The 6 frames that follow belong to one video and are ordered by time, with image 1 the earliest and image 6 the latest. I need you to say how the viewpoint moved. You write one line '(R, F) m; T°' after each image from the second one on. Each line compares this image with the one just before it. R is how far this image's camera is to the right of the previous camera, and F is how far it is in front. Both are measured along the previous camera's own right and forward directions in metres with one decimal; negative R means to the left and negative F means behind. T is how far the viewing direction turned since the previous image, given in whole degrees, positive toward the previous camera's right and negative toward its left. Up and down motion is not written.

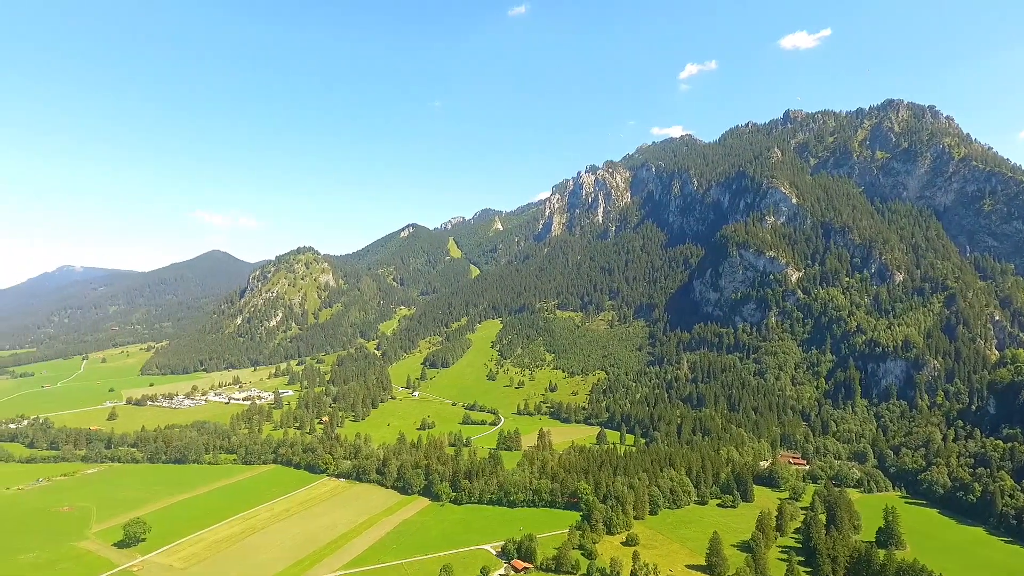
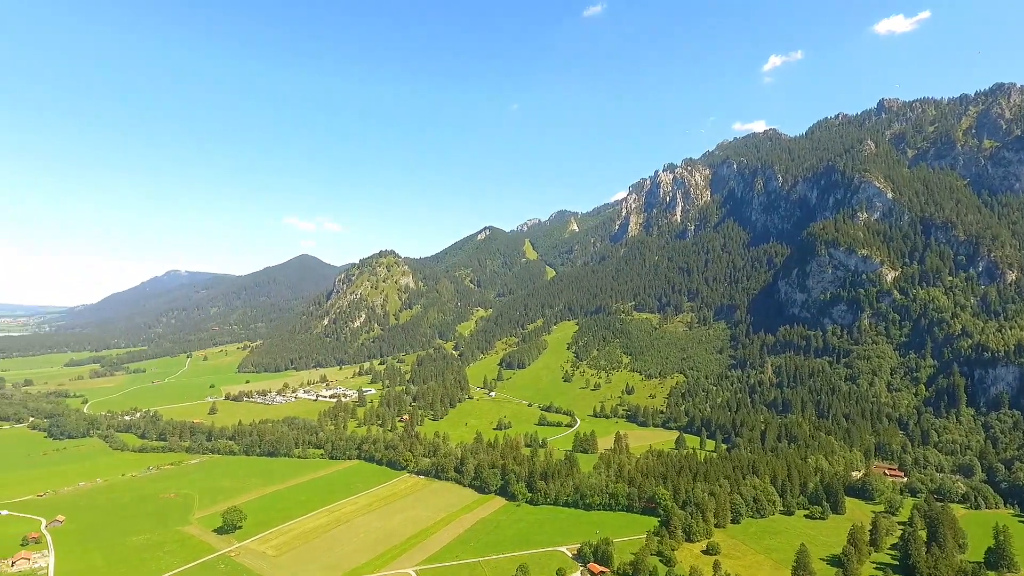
(-0.3, -1.0) m; -7°
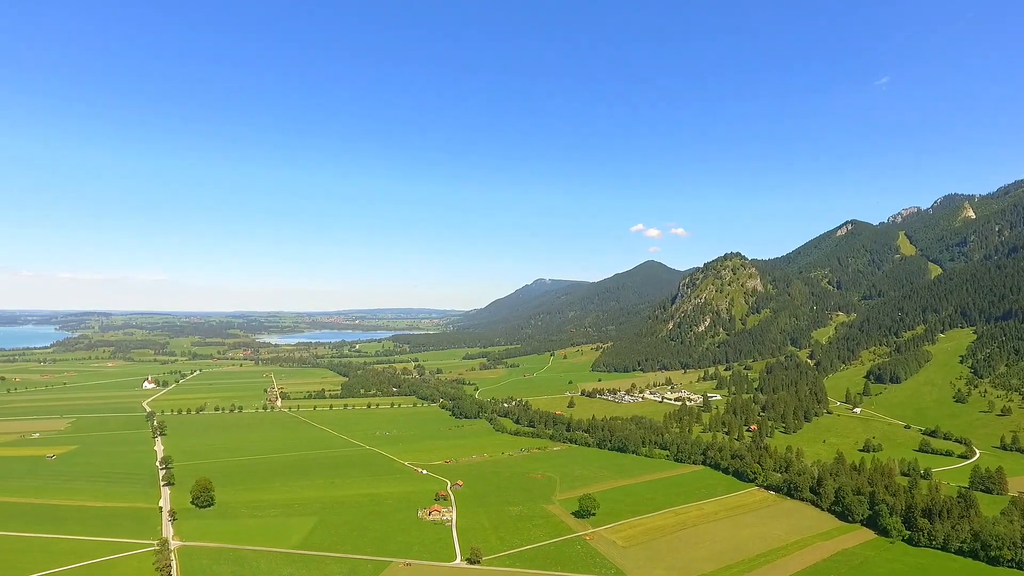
(-0.2, -2.7) m; -30°
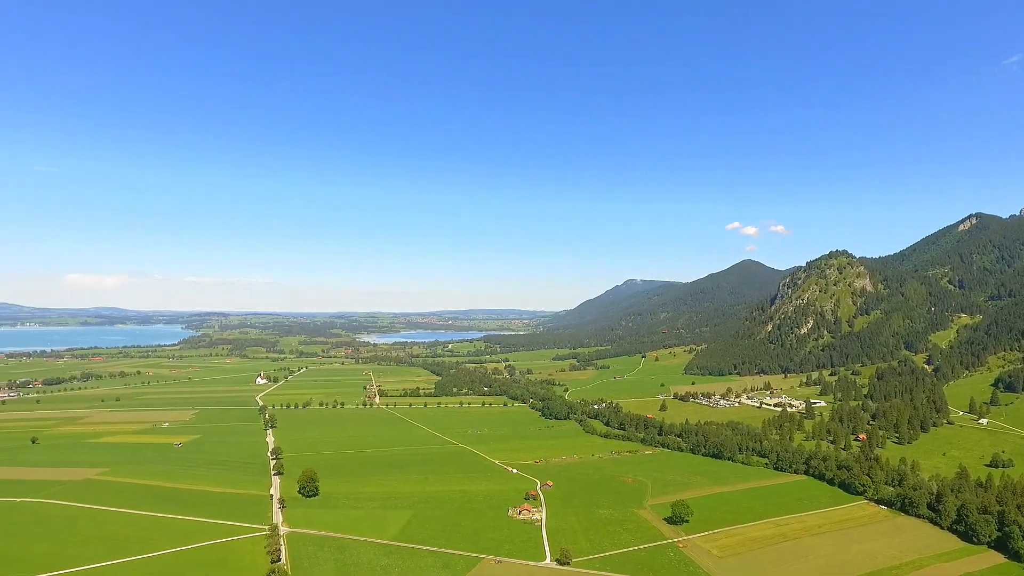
(-0.1, -0.4) m; -8°
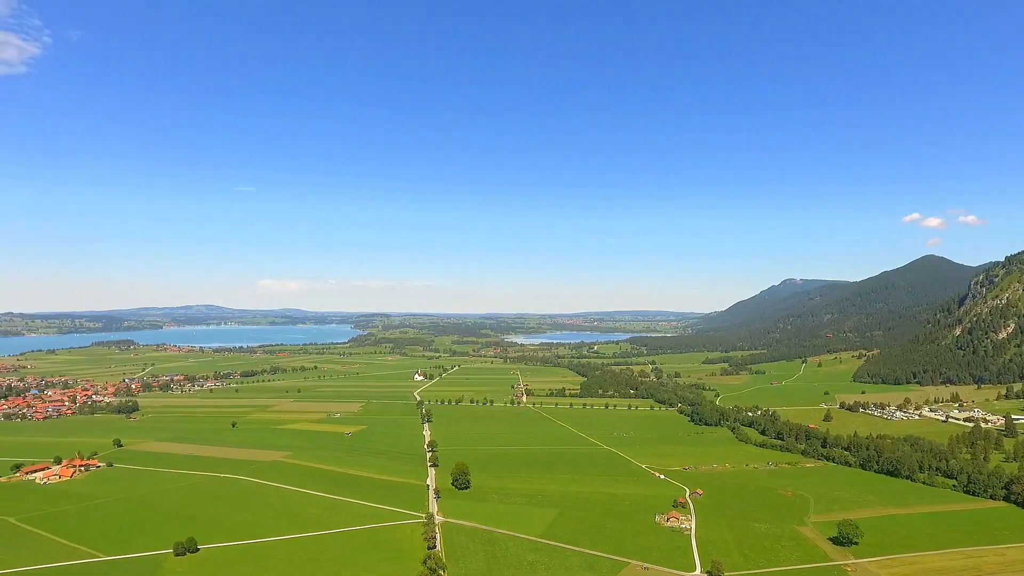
(-0.1, -0.5) m; -13°
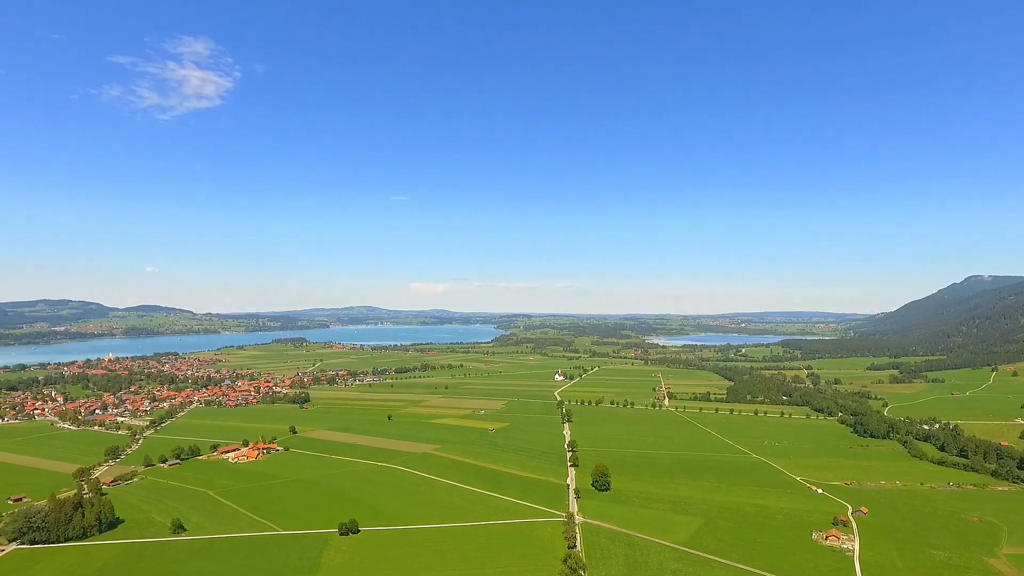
(-0.1, -0.3) m; -12°
